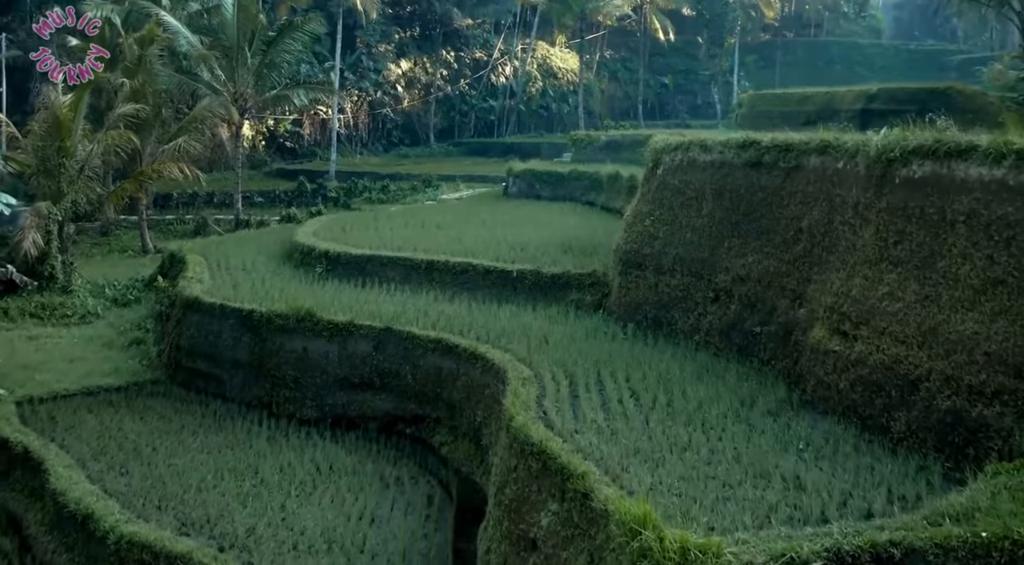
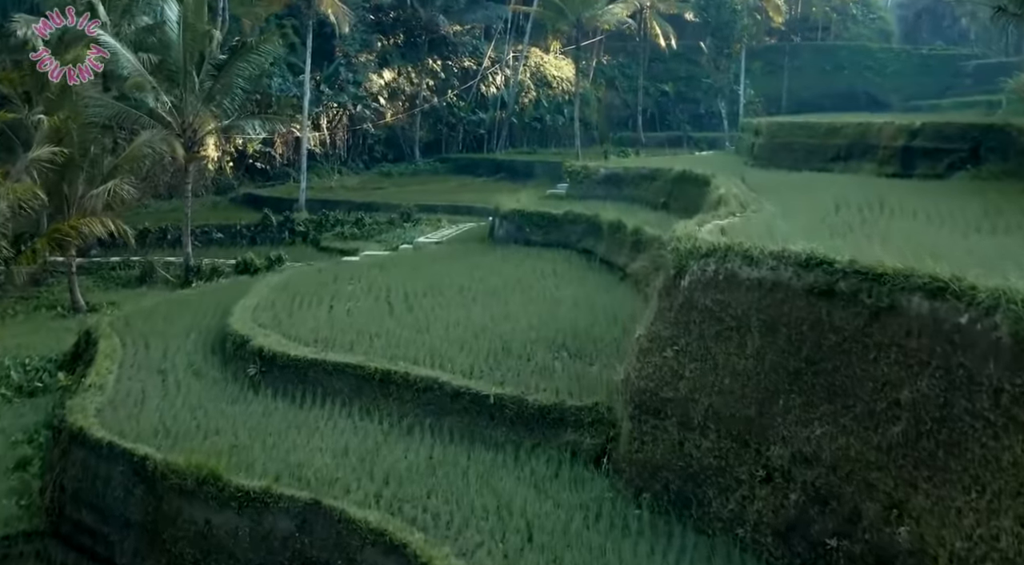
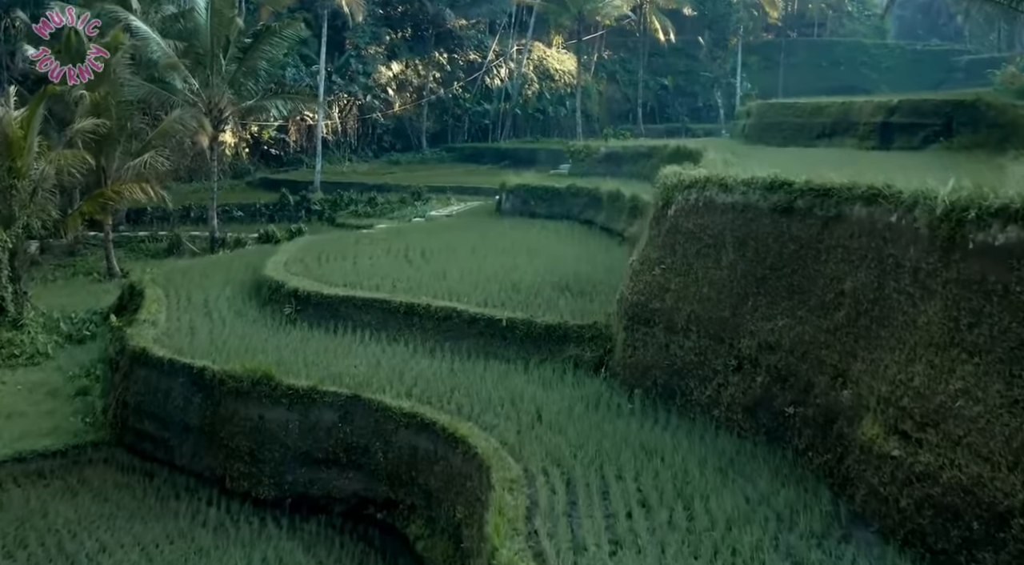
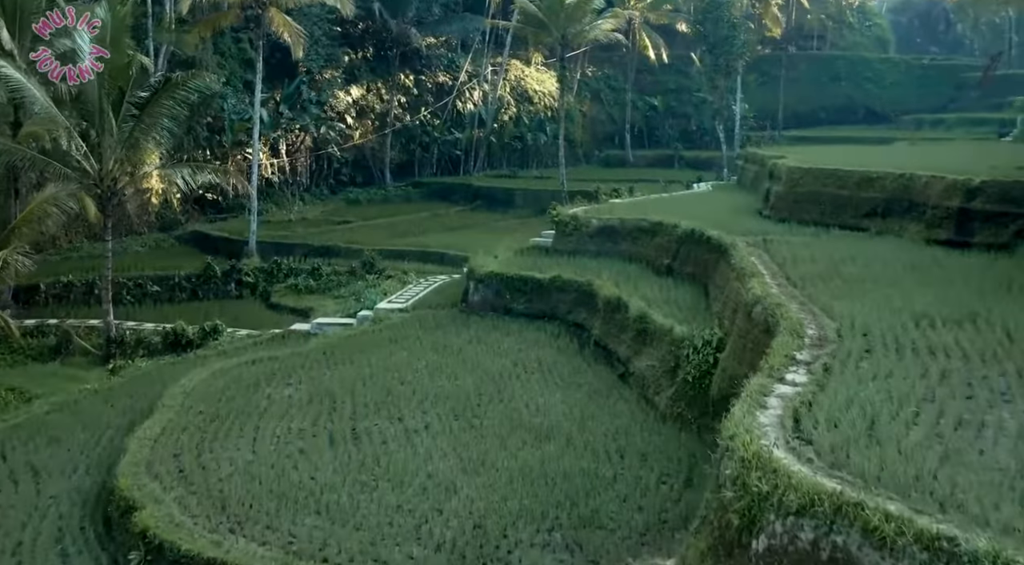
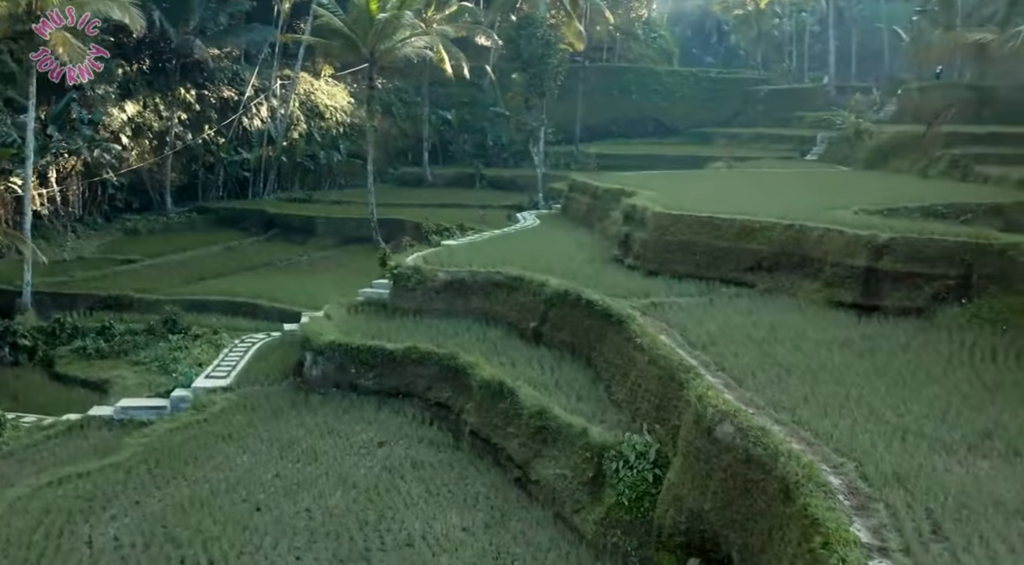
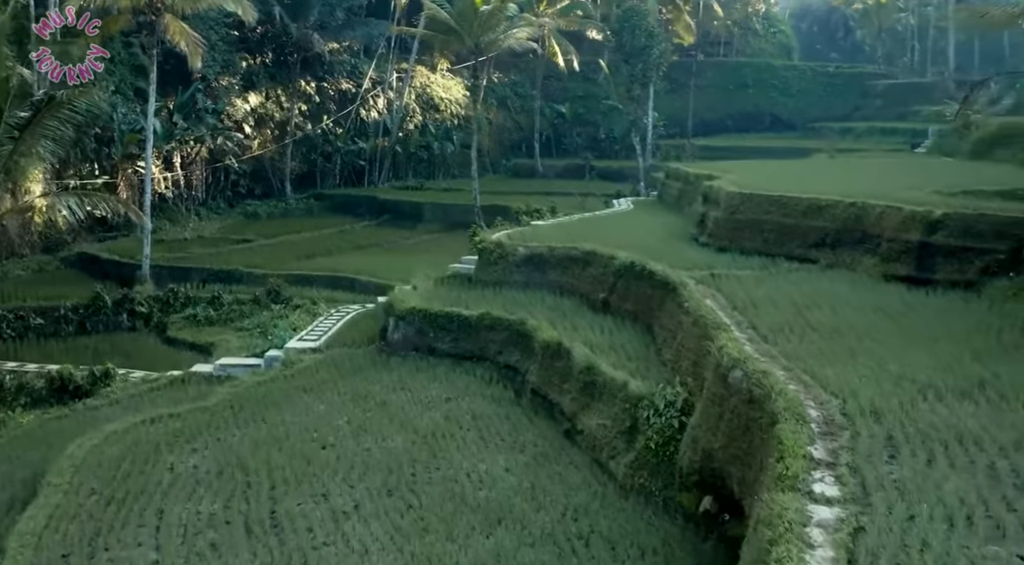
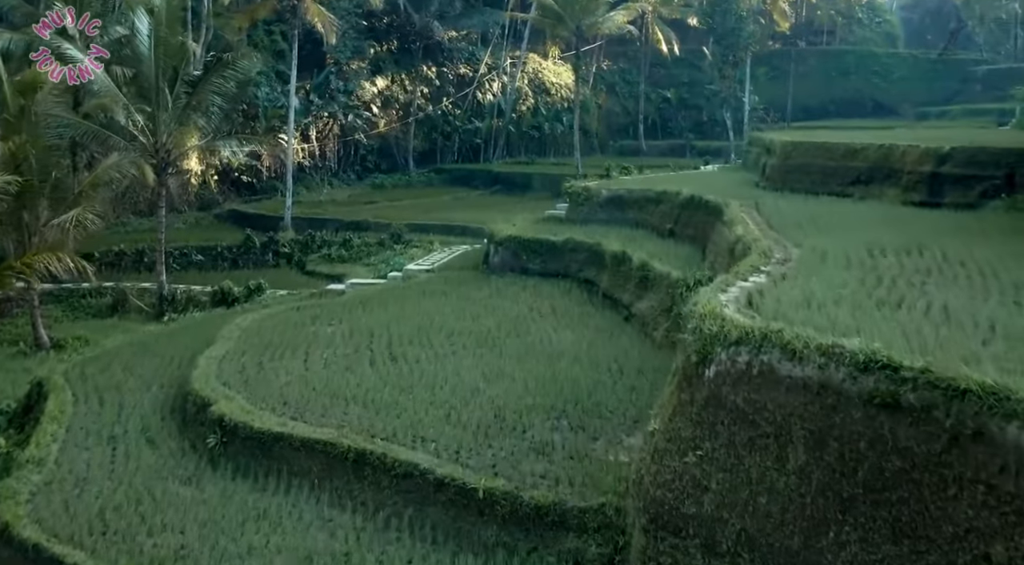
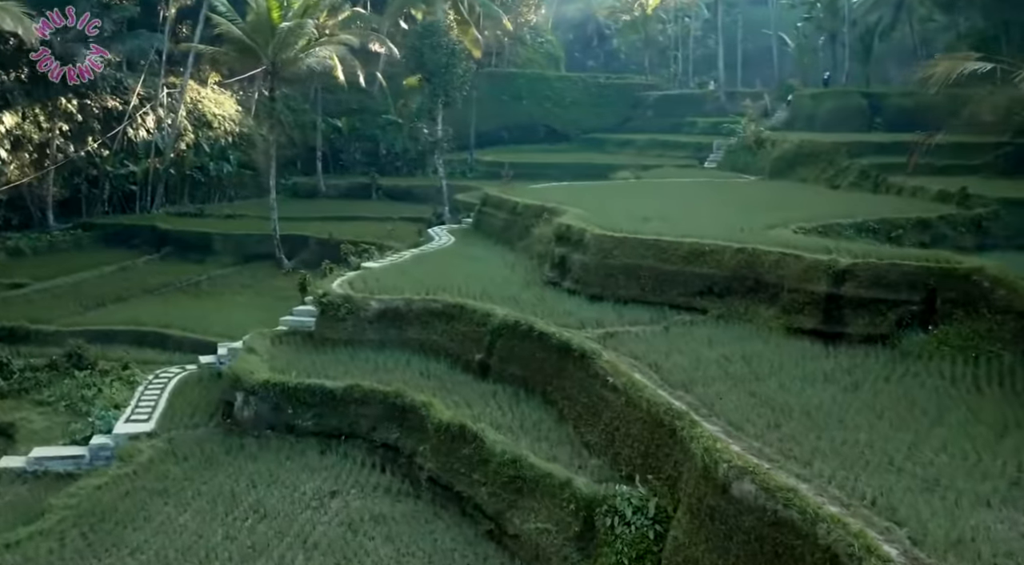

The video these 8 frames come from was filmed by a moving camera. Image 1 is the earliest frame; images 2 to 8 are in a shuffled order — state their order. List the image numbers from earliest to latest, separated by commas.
3, 2, 7, 4, 6, 5, 8
